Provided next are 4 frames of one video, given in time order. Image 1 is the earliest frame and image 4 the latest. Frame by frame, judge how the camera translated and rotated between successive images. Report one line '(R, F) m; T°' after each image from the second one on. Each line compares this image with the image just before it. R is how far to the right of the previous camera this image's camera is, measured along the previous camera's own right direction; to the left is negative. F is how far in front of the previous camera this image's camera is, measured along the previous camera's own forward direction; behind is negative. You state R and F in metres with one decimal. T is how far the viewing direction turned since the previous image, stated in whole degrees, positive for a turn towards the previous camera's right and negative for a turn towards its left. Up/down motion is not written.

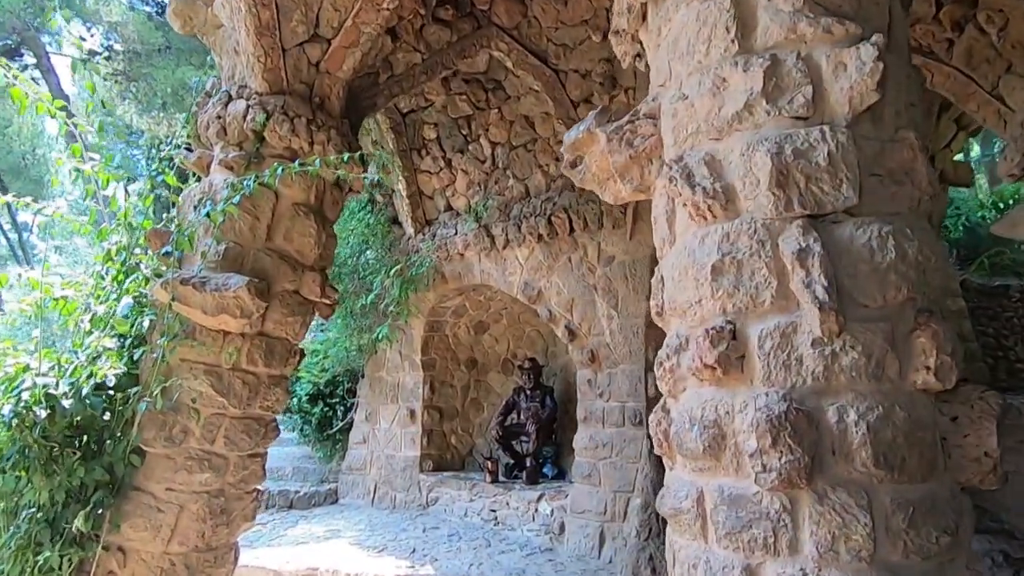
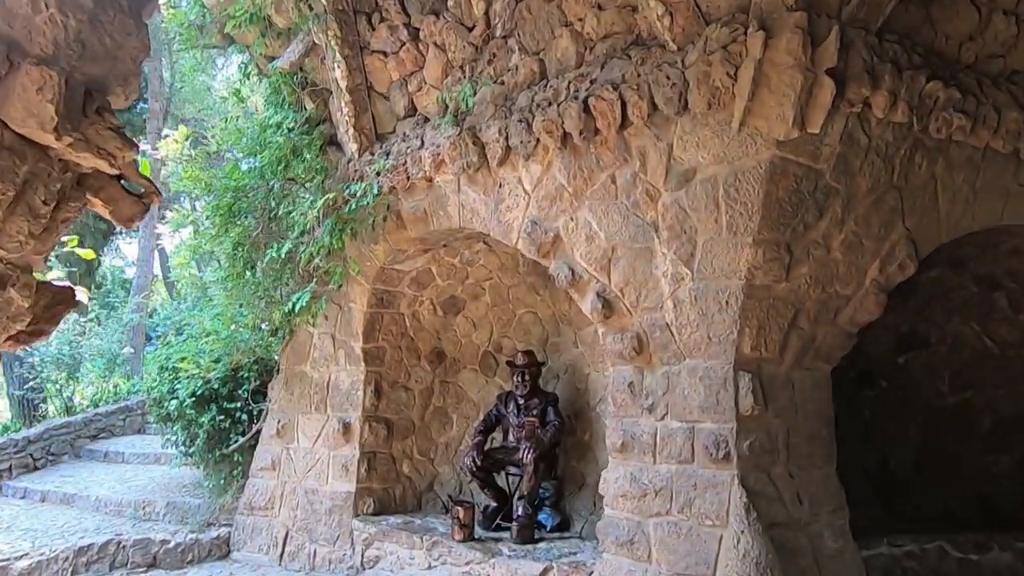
(-0.1, +1.8) m; +3°
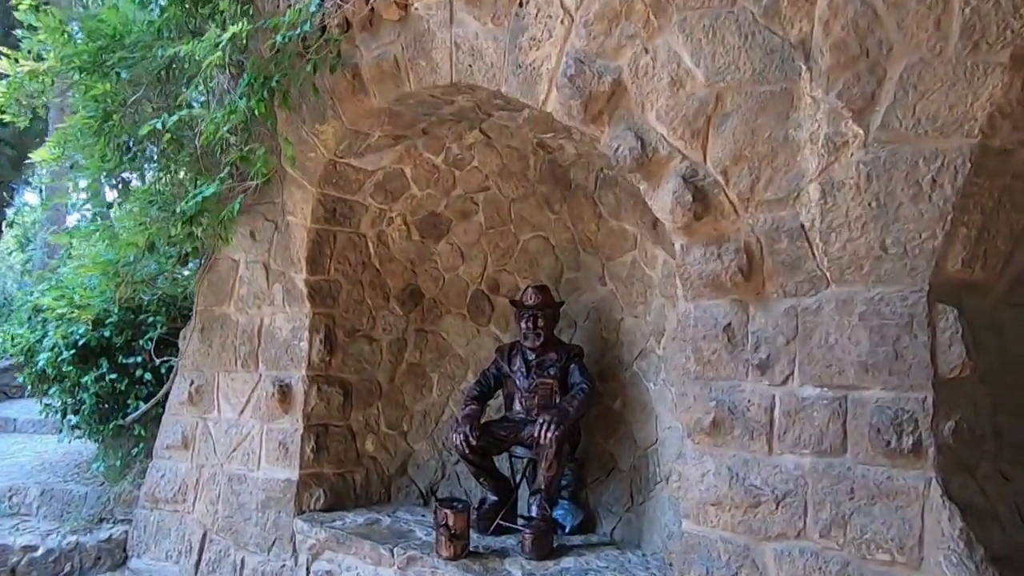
(-0.1, +1.1) m; +2°
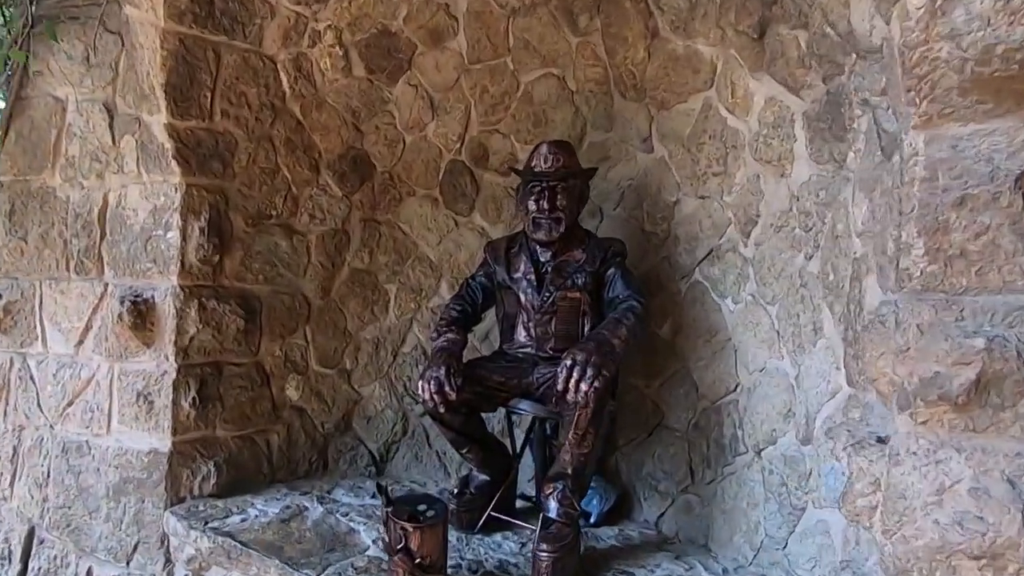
(-0.1, +1.0) m; +2°
